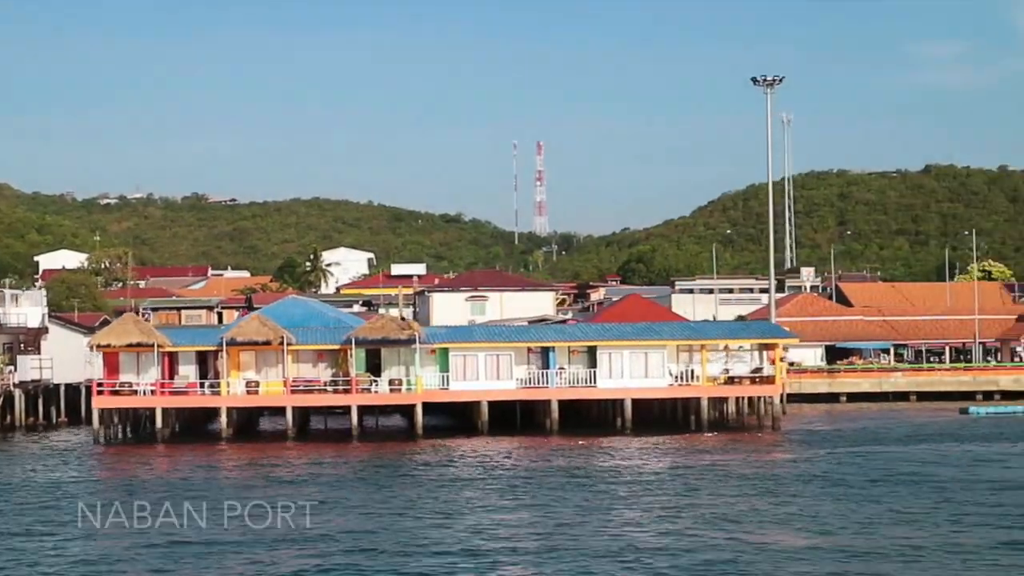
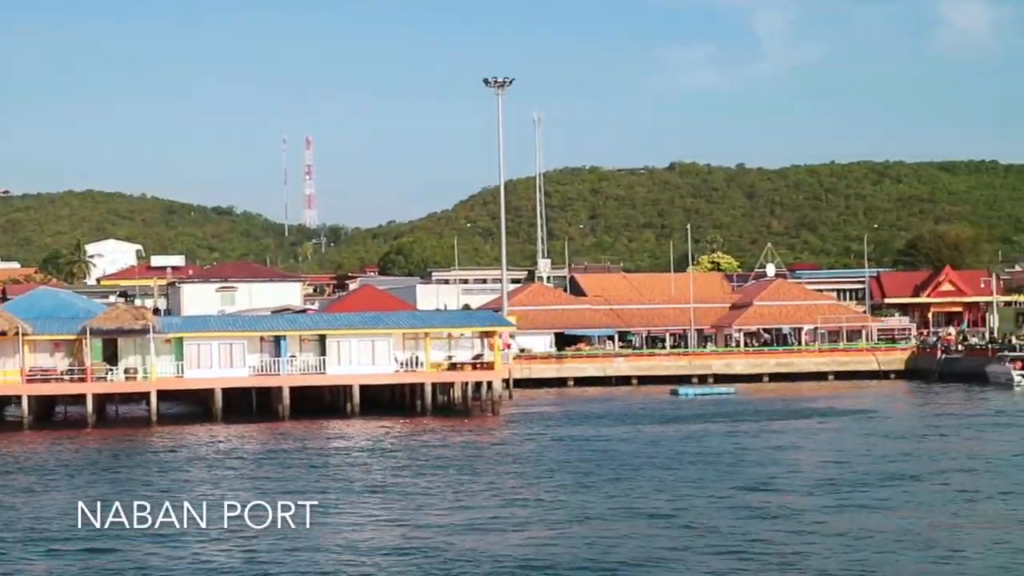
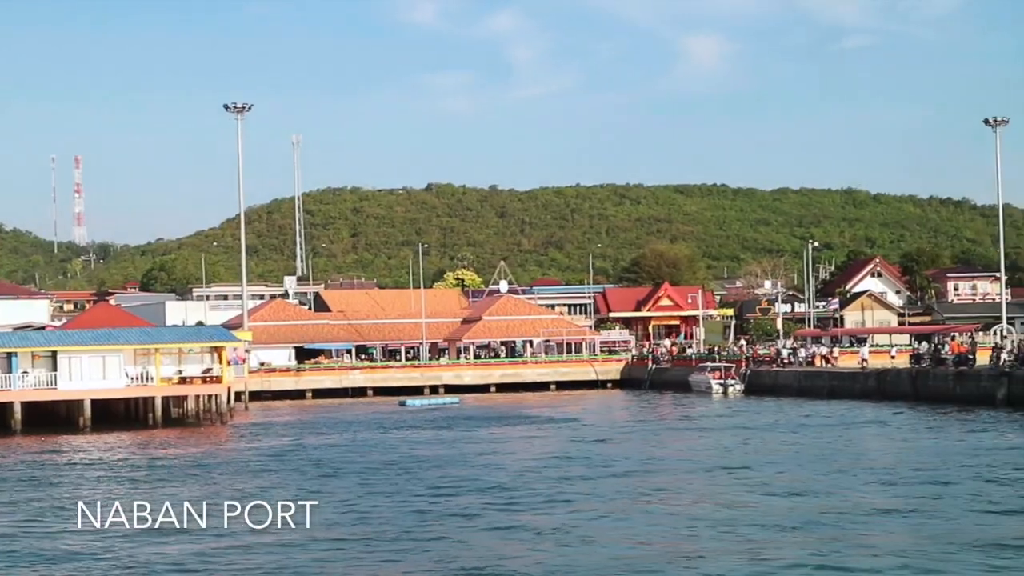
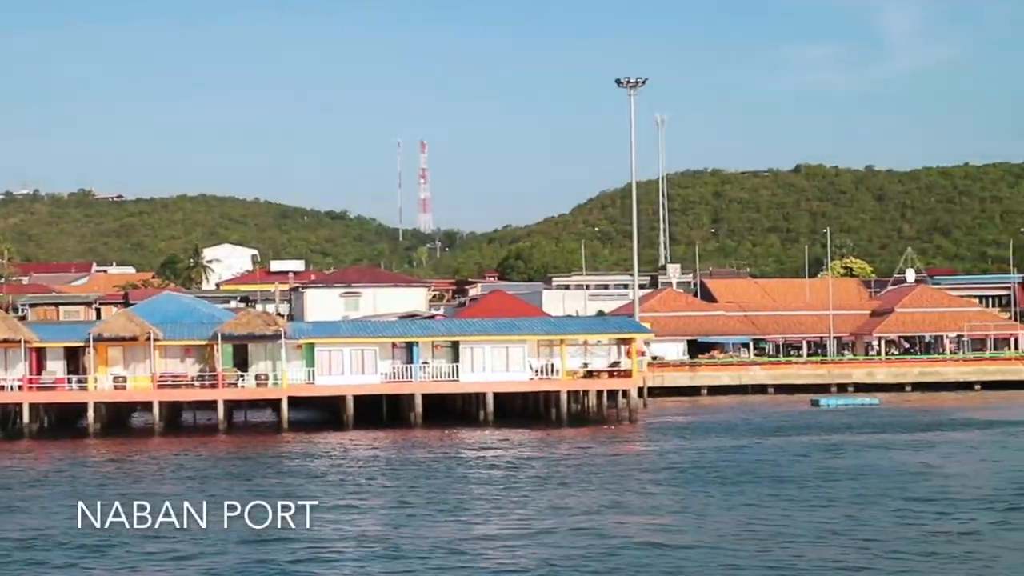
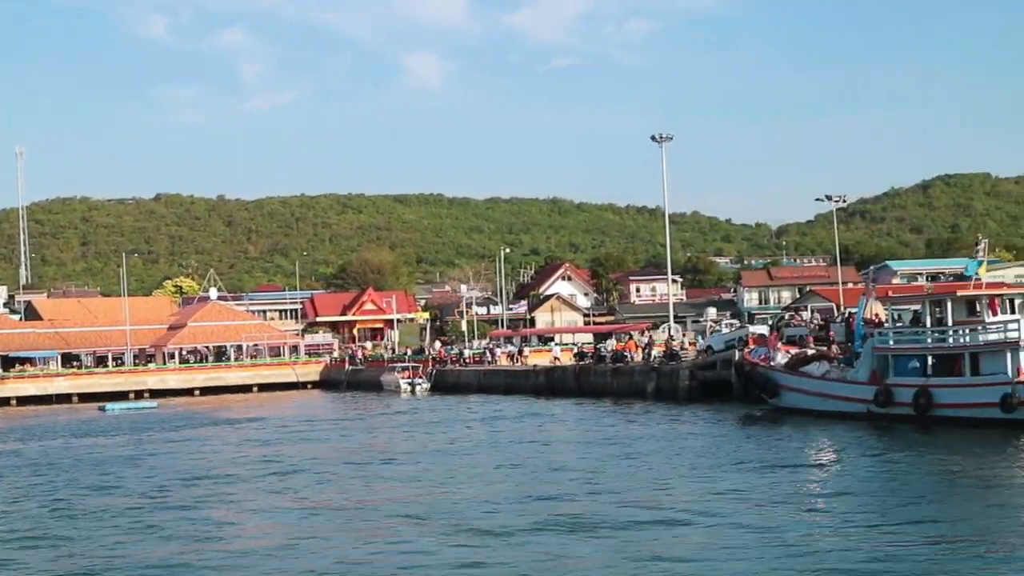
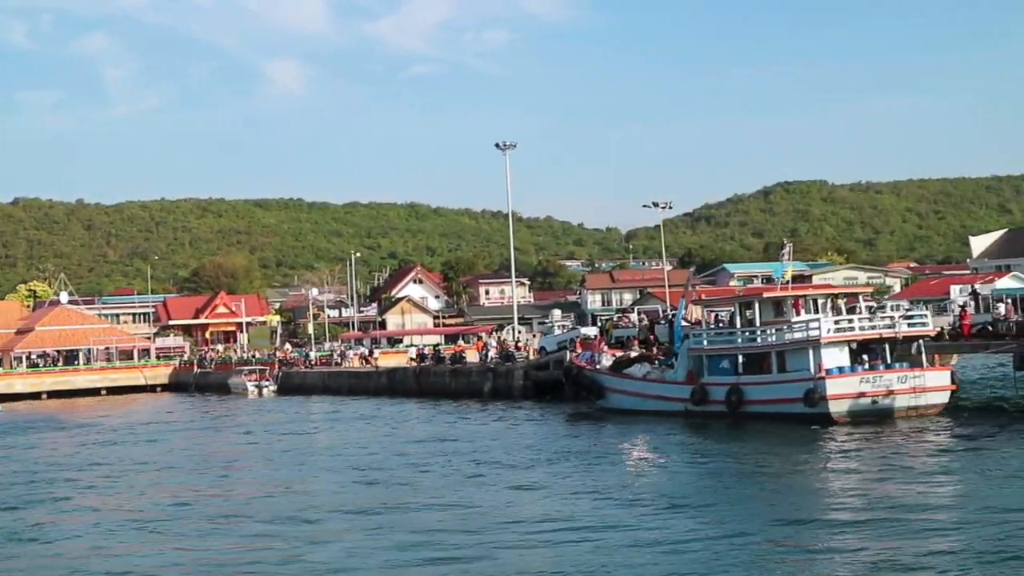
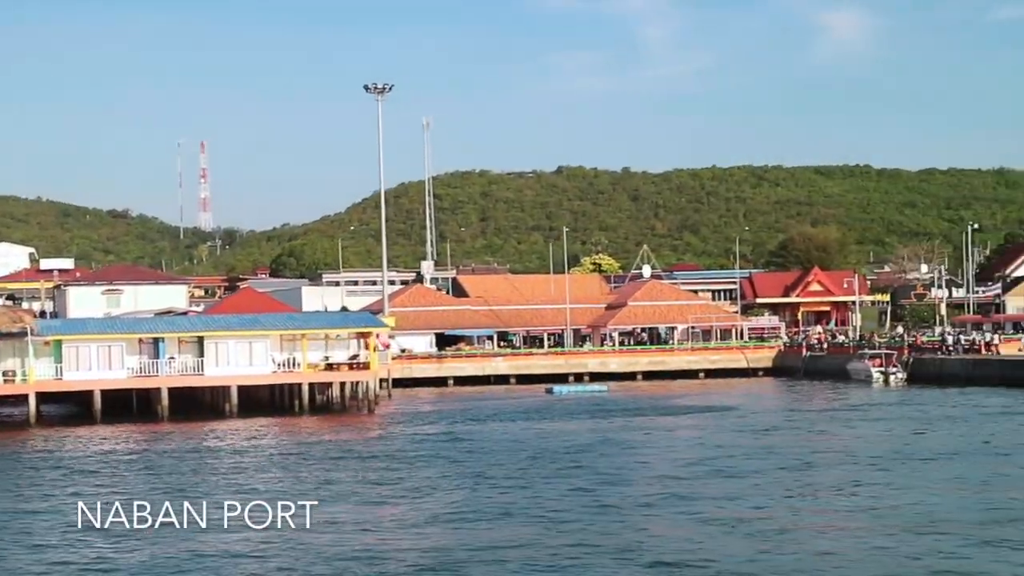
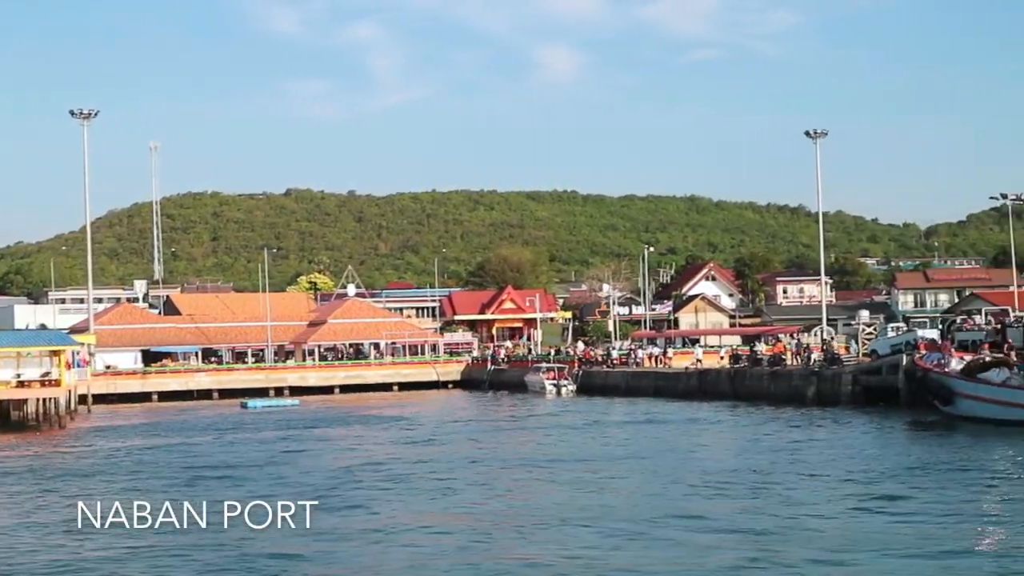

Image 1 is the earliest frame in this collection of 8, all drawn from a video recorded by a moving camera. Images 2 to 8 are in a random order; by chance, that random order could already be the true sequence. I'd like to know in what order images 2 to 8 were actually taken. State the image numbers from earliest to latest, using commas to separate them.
4, 2, 7, 3, 8, 5, 6
